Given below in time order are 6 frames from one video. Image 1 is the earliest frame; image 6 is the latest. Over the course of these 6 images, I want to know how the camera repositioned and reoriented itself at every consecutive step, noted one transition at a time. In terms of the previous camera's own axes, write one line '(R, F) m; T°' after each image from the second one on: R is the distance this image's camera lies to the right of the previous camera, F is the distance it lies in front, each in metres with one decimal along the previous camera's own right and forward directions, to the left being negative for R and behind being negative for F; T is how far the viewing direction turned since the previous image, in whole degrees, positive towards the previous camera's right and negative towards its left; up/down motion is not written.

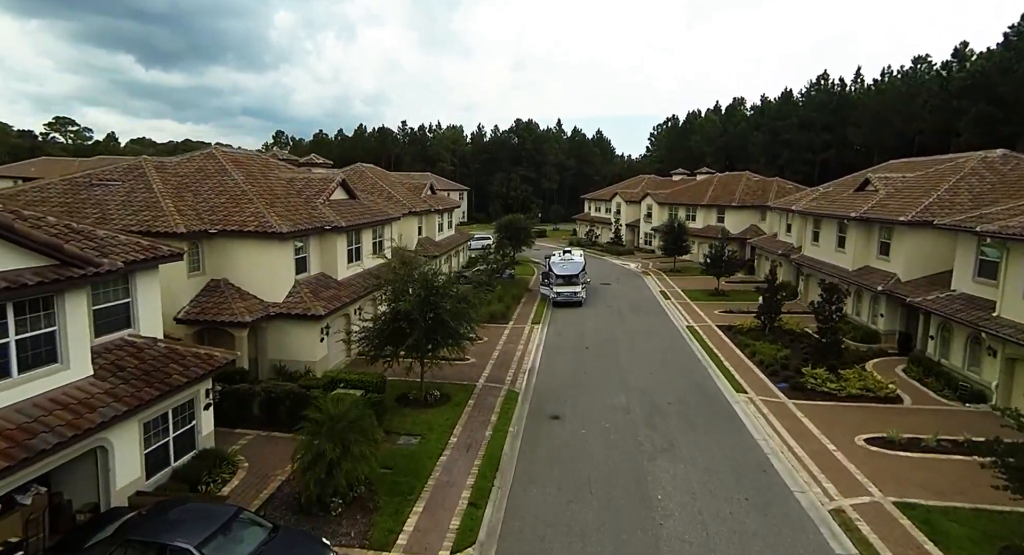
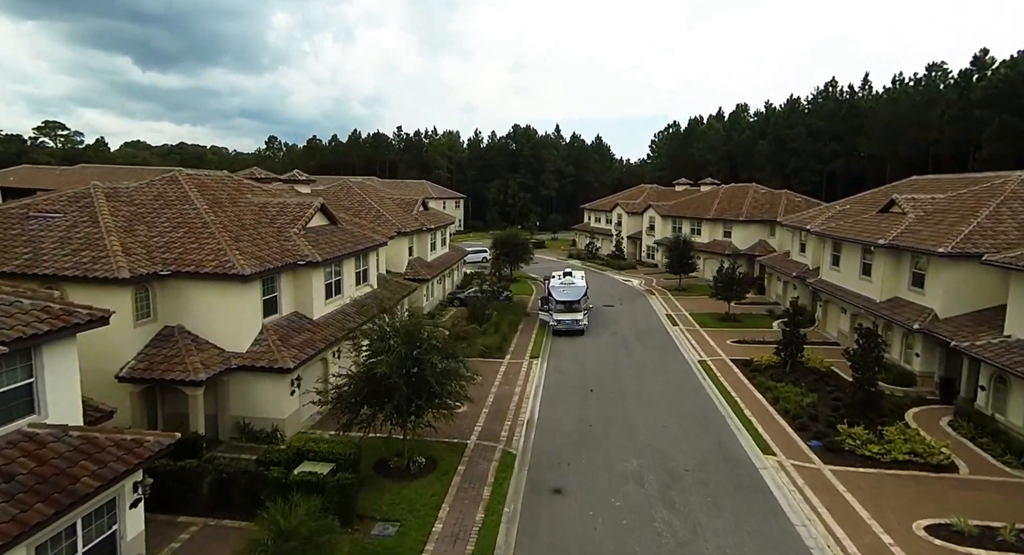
(+0.1, +2.3) m; 0°
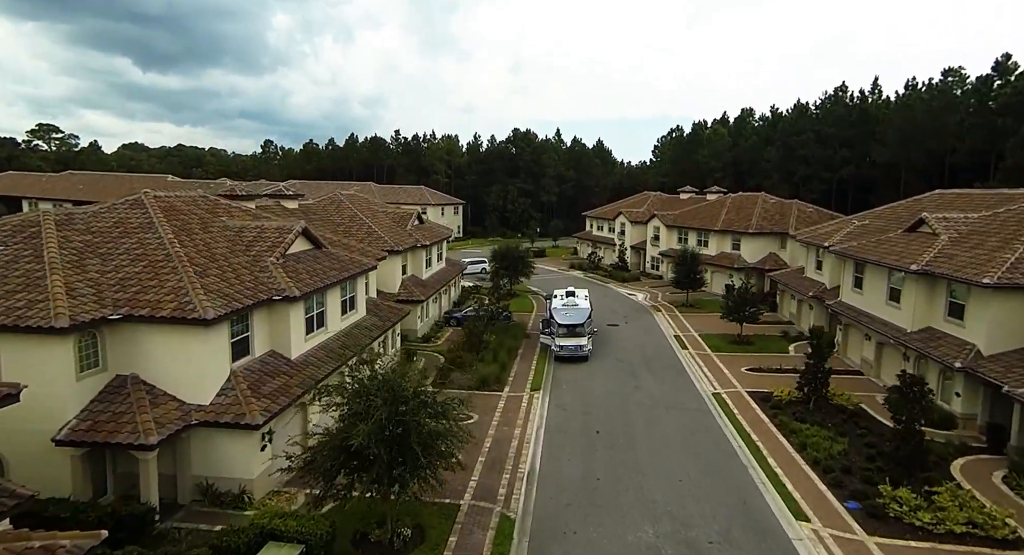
(0.0, +1.9) m; 0°
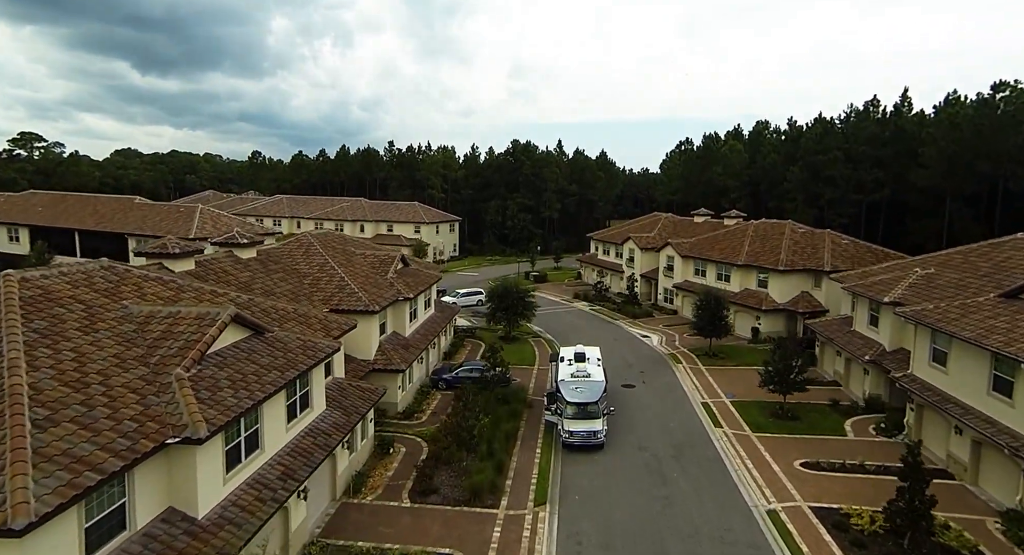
(0.0, +5.2) m; 0°
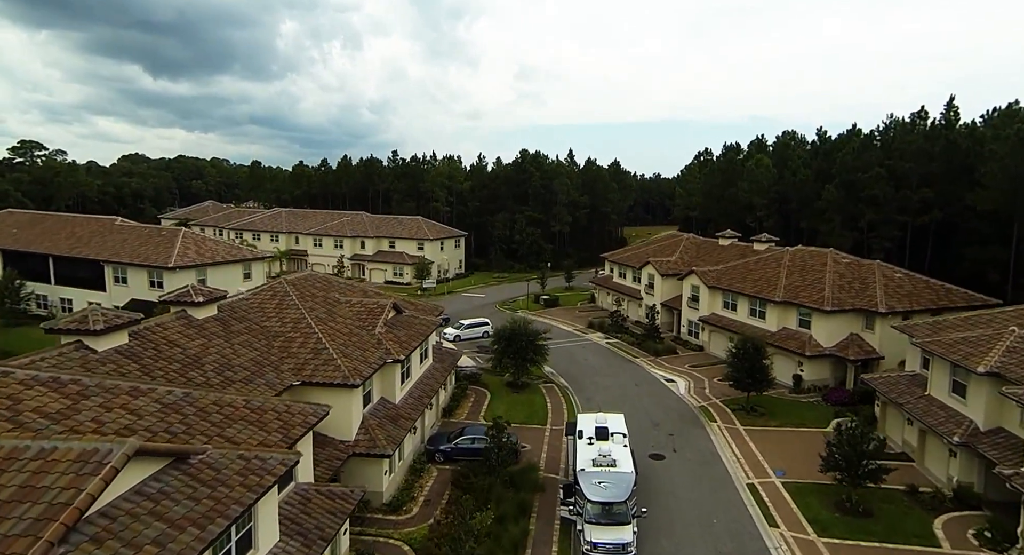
(0.0, +4.5) m; -1°
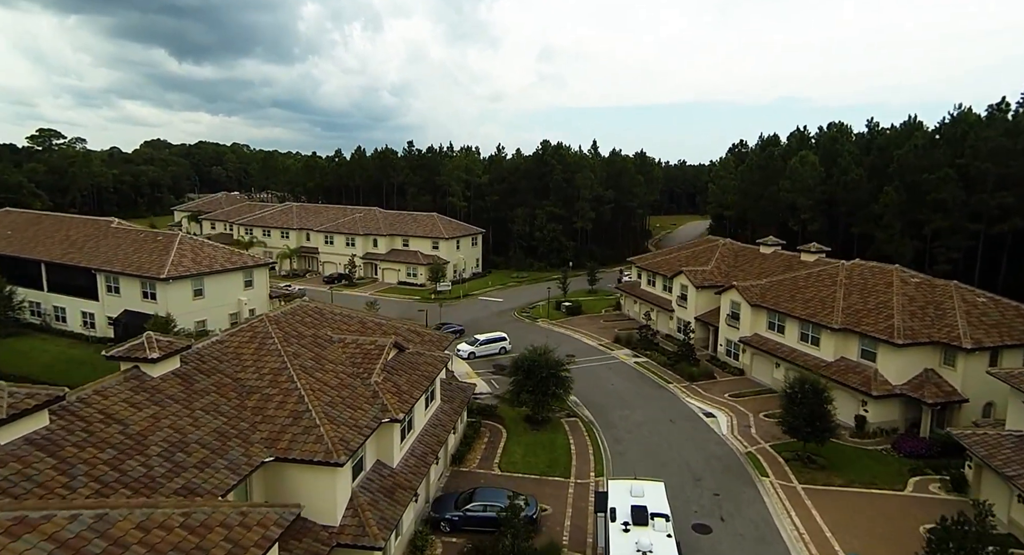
(0.0, +4.2) m; -2°
